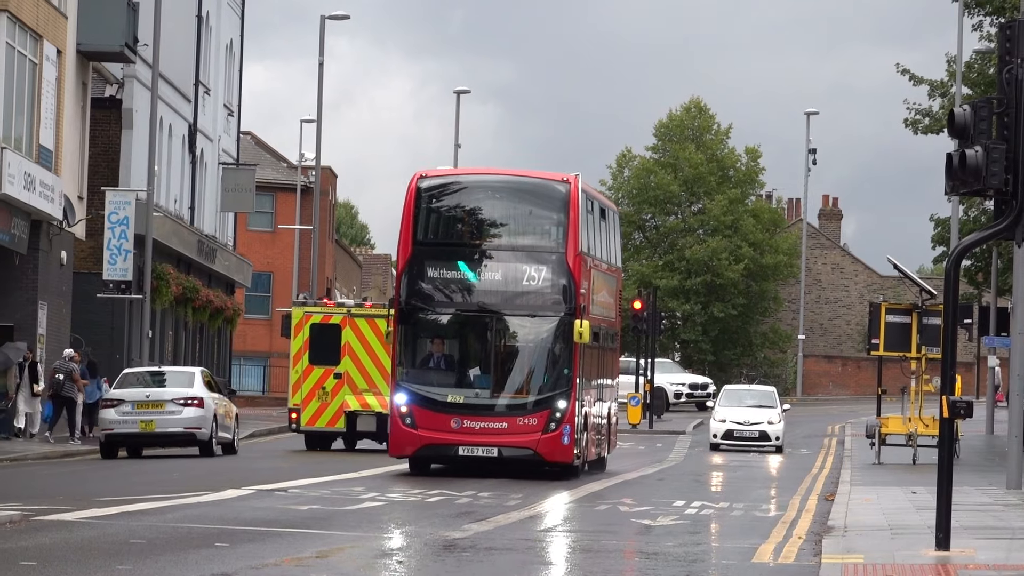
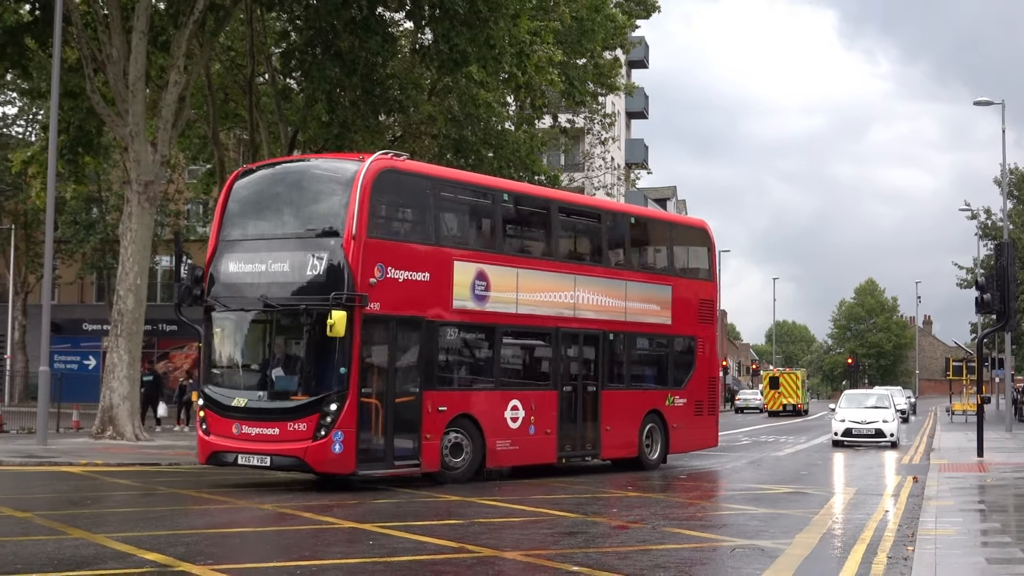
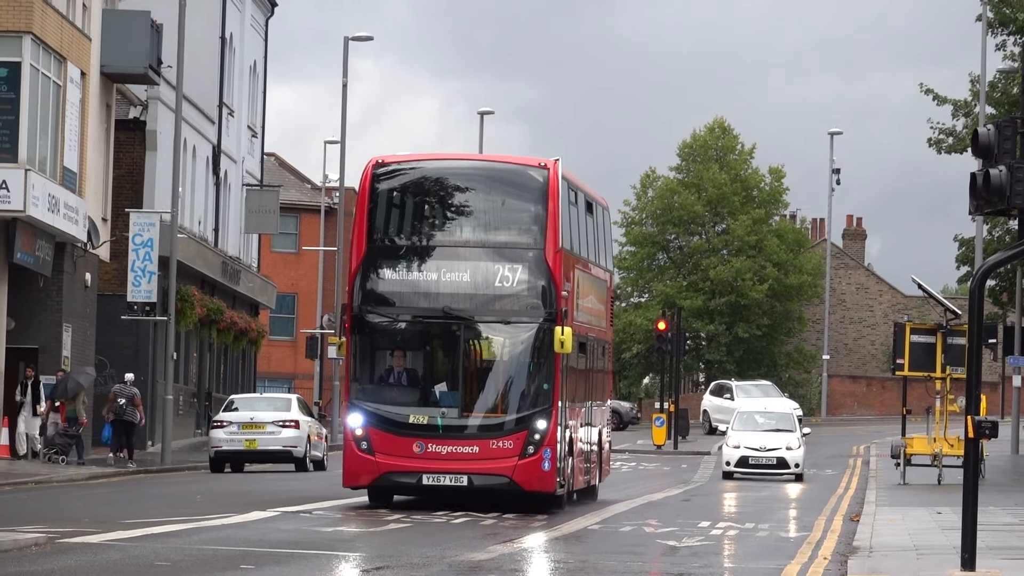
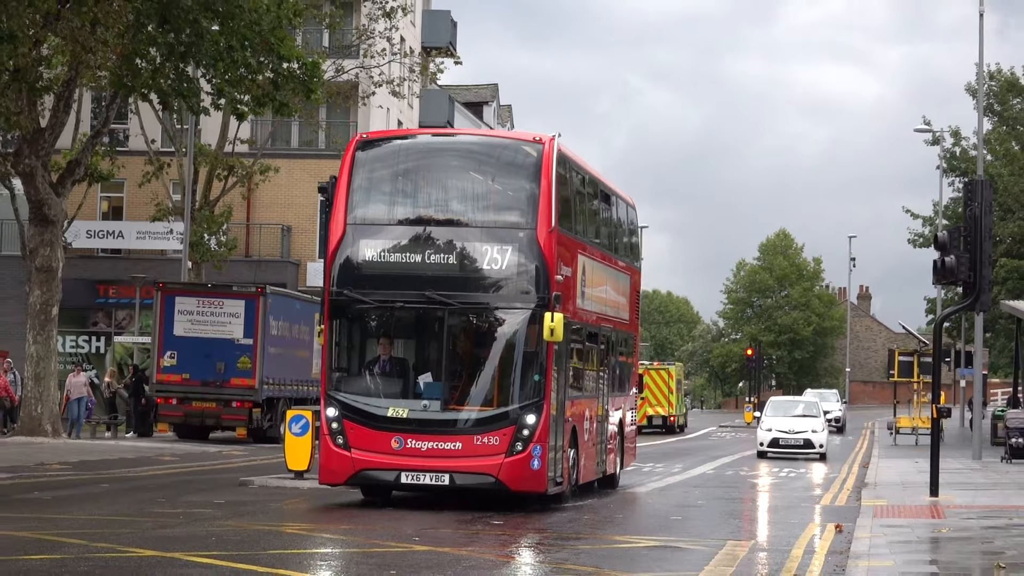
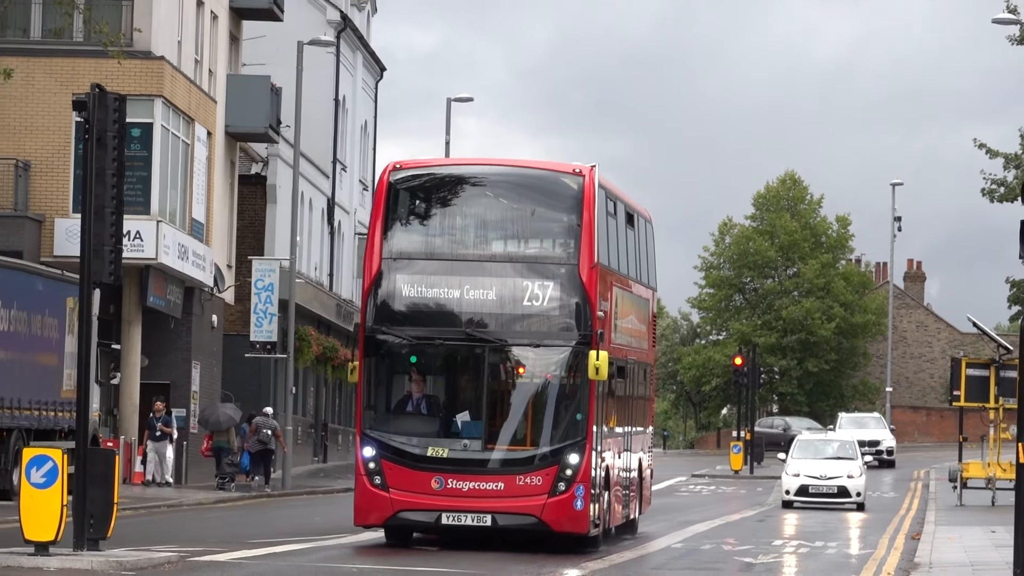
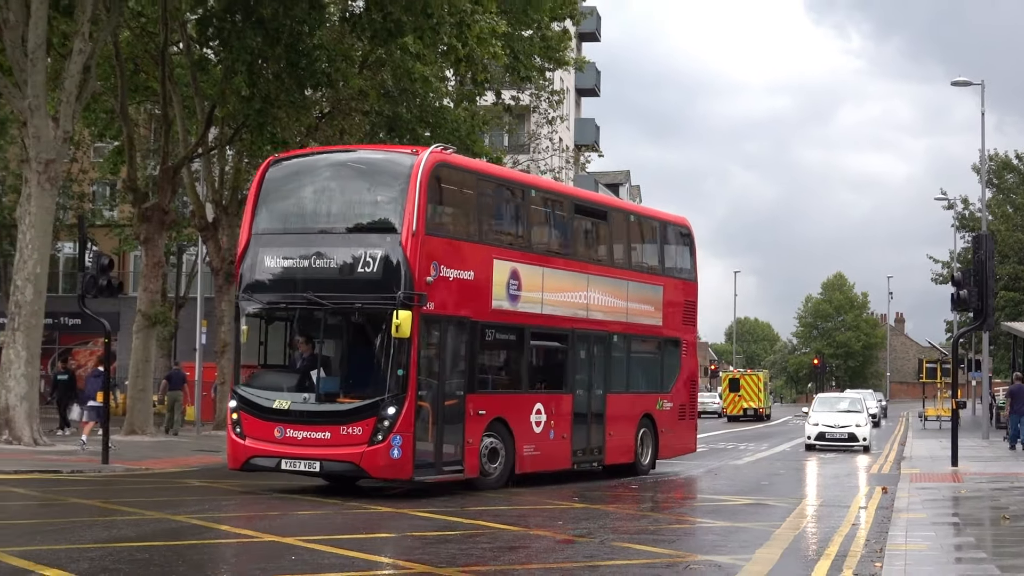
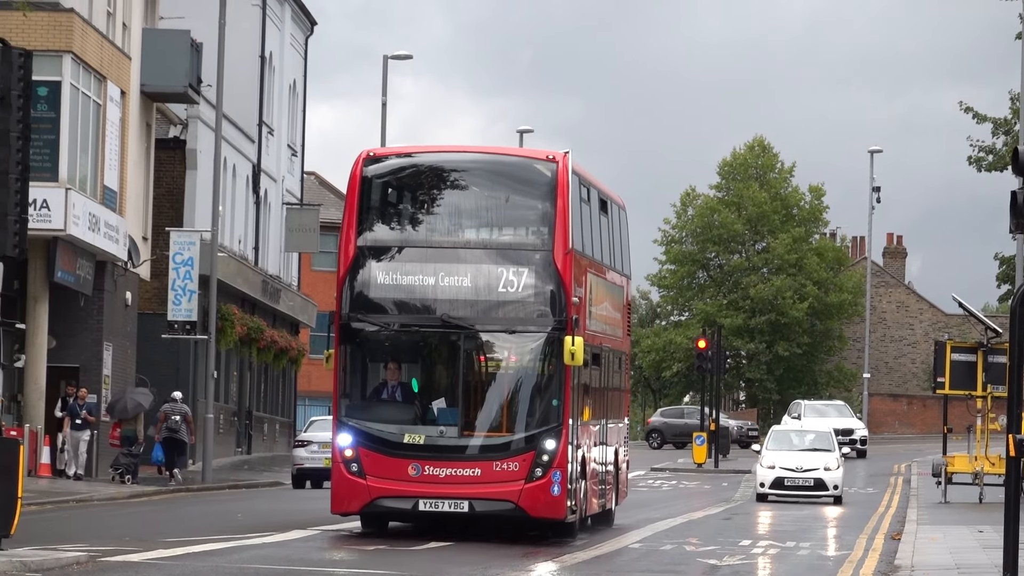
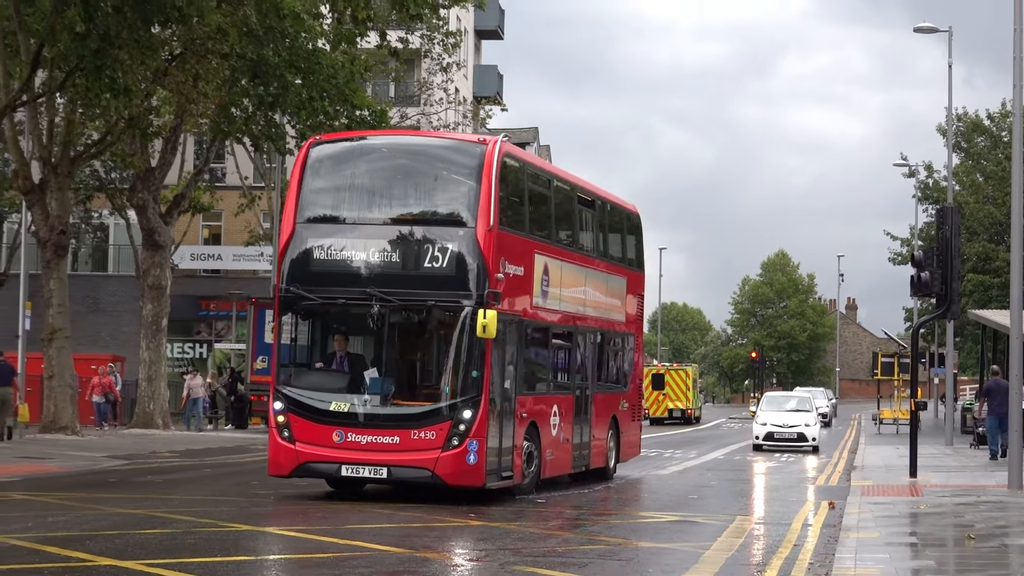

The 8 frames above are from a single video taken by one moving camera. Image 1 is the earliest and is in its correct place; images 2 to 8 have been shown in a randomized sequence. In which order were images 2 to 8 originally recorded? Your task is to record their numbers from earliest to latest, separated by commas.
3, 7, 5, 4, 8, 6, 2
